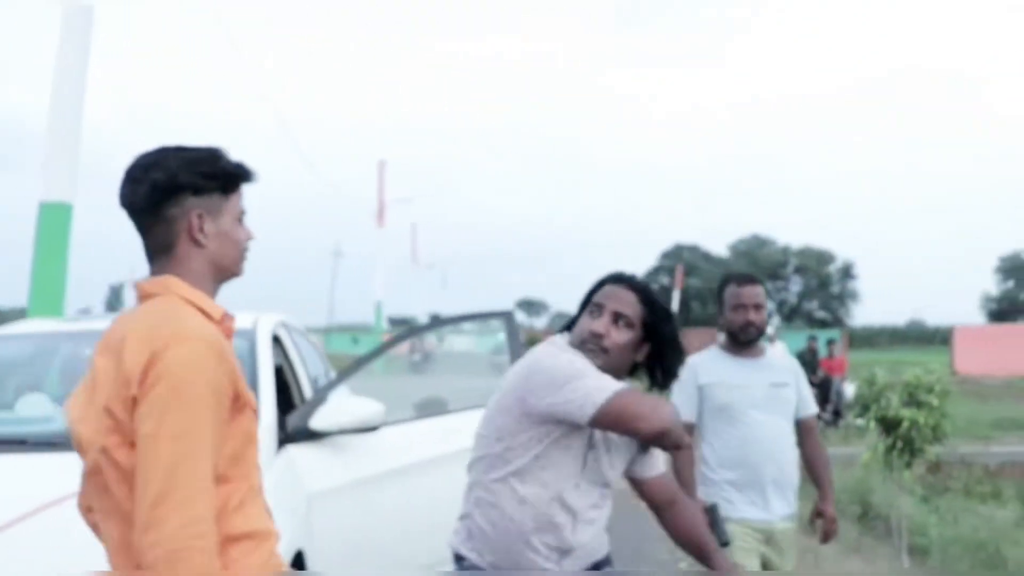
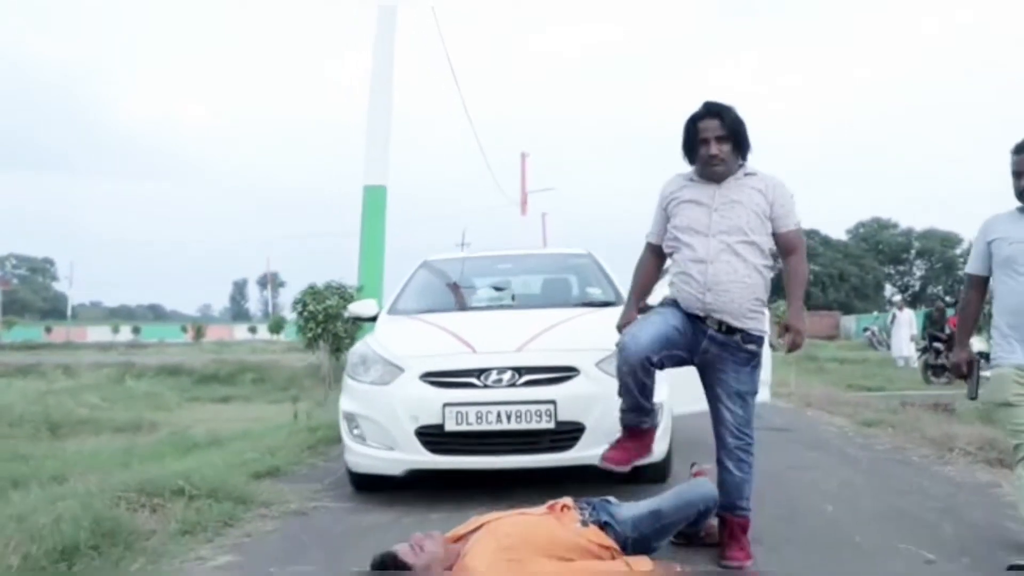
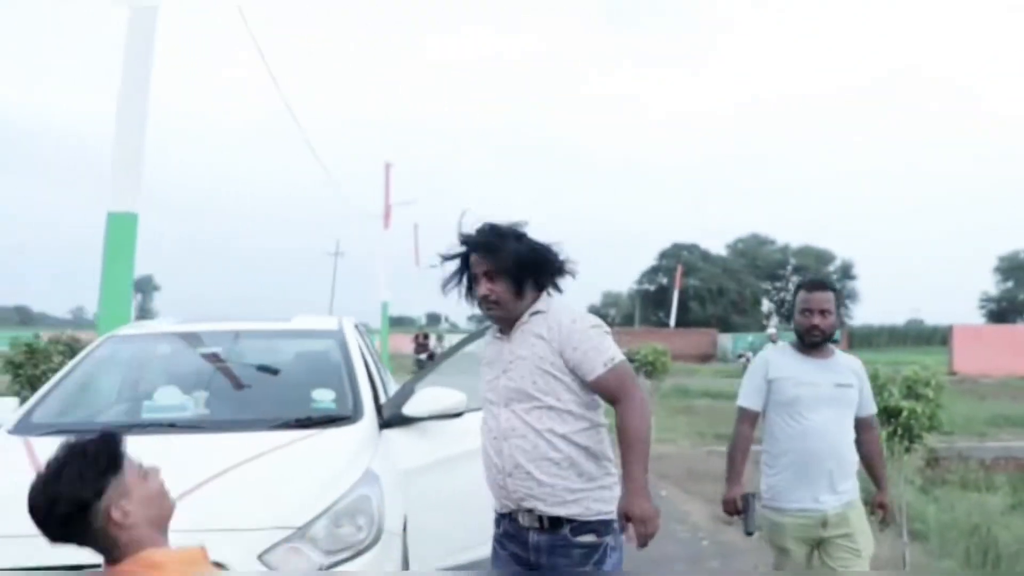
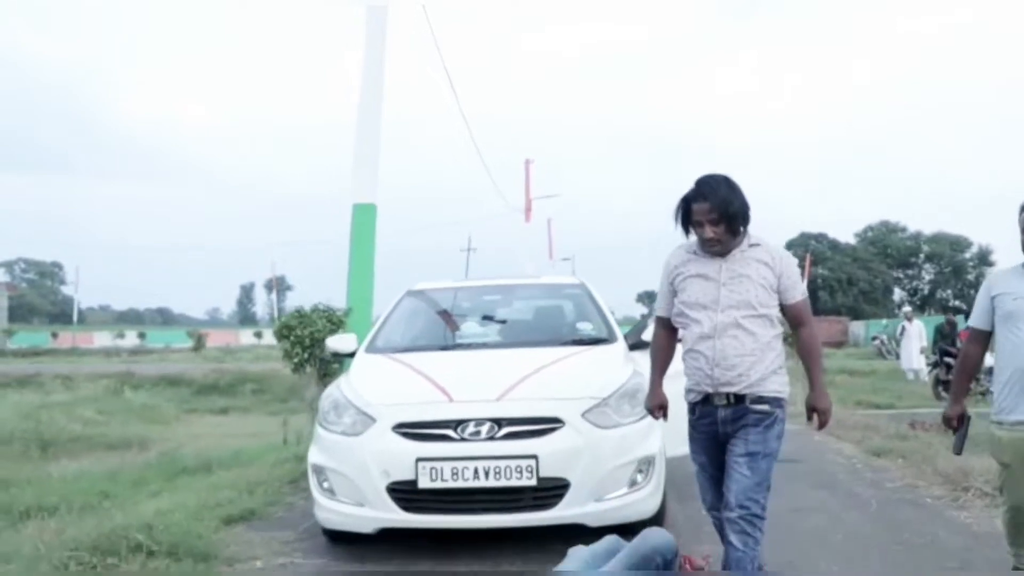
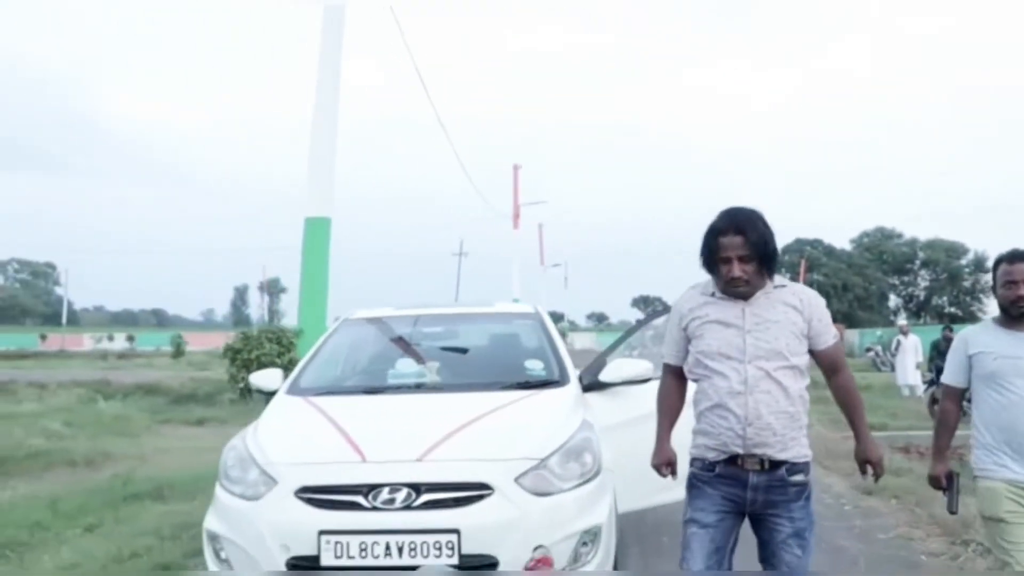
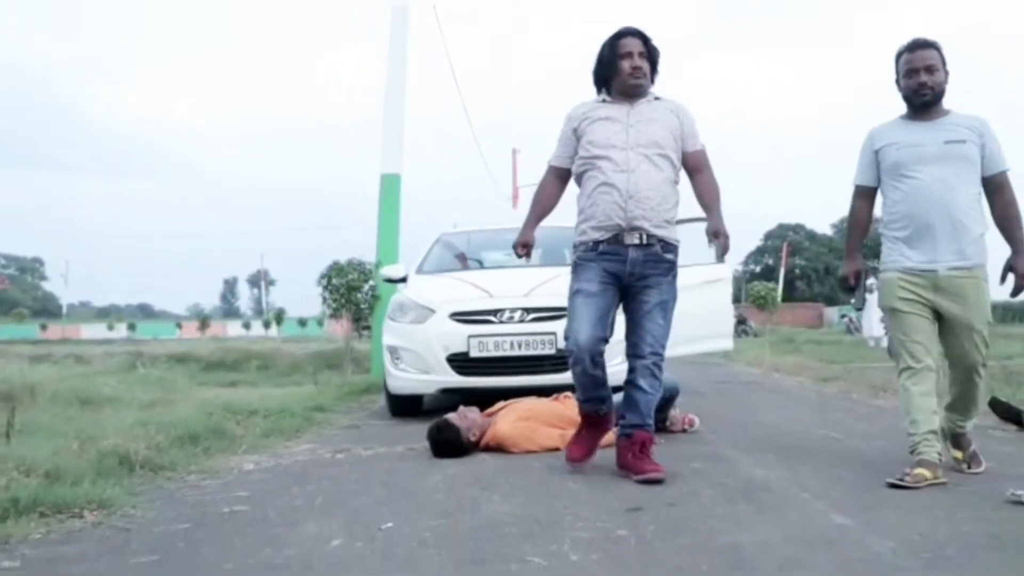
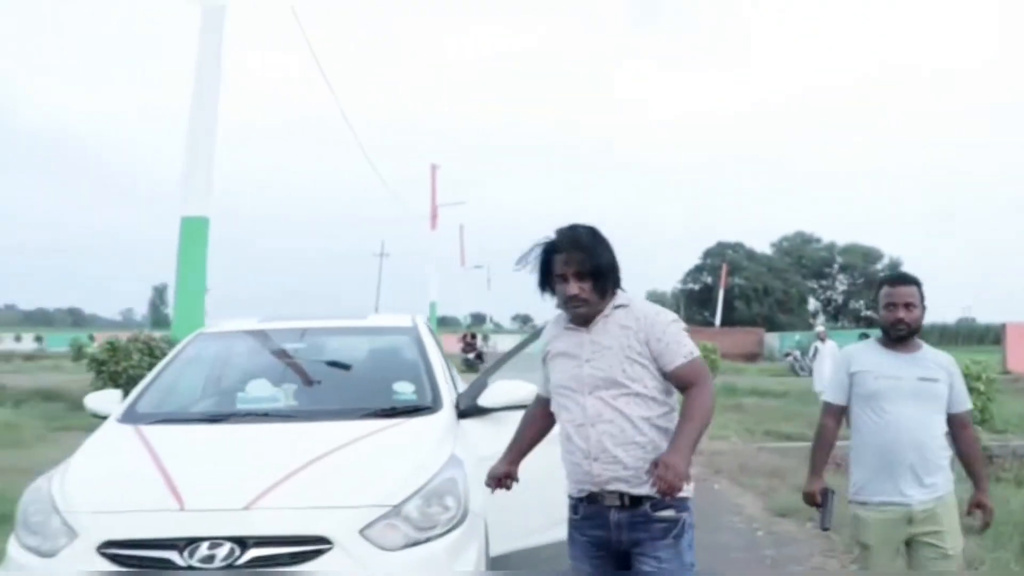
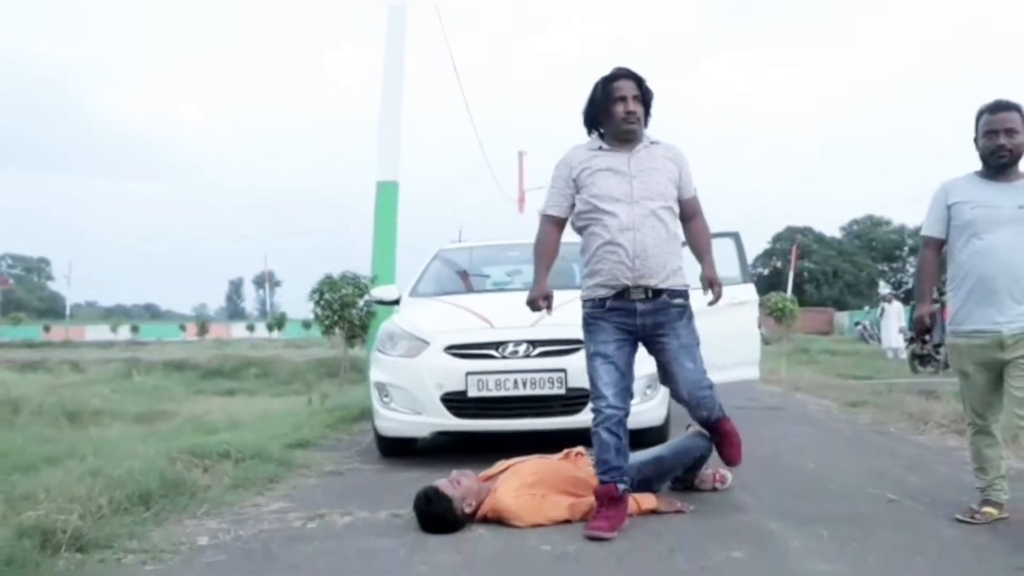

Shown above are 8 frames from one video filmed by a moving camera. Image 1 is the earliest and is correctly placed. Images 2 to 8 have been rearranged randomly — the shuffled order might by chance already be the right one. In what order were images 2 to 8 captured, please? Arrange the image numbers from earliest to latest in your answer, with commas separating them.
3, 7, 5, 4, 2, 8, 6
